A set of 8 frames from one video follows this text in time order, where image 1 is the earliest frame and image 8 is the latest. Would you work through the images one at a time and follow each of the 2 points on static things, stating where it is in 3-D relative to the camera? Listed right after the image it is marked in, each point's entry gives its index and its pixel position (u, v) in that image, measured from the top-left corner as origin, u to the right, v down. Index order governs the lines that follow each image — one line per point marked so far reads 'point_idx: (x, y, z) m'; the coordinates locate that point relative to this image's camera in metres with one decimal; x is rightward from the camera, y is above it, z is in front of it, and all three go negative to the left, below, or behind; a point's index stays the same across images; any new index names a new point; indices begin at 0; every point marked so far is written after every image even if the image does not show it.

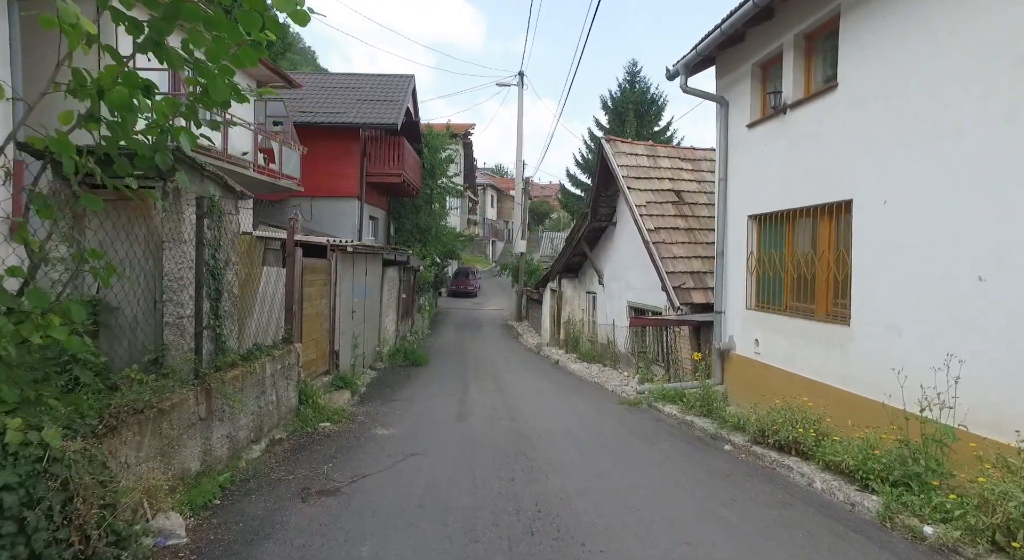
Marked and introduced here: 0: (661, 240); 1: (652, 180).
0: (+2.6, +0.7, +11.5) m
1: (+2.7, +1.9, +12.9) m
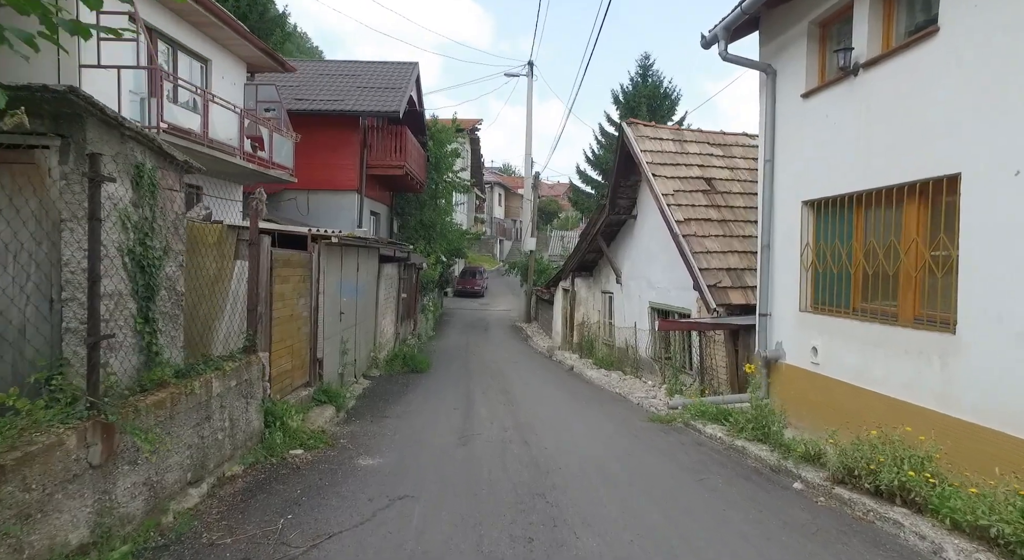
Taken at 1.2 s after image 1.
0: (+2.7, +0.7, +10.2) m
1: (+2.9, +2.0, +11.6) m
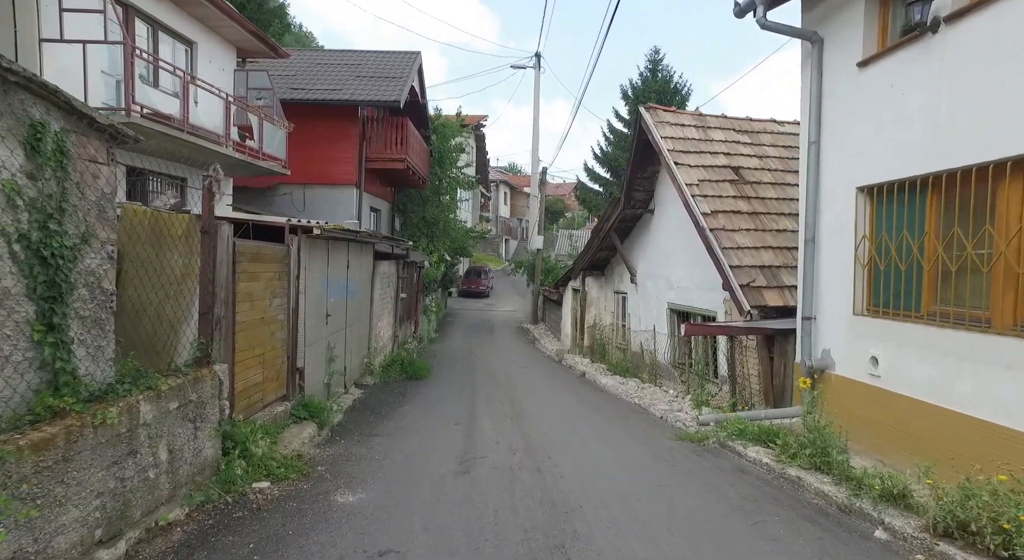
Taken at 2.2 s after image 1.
0: (+2.8, +0.7, +9.2) m
1: (+3.0, +2.0, +10.6) m
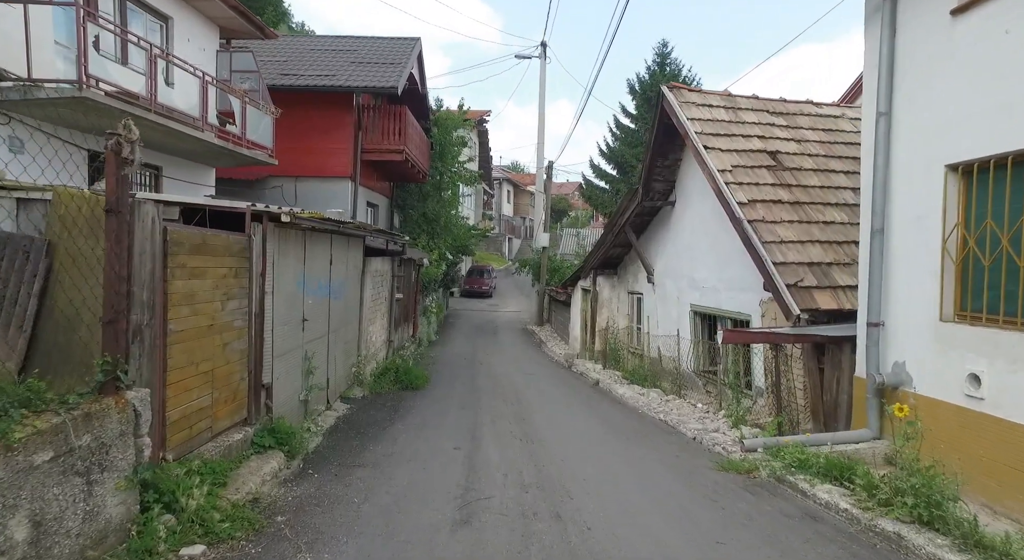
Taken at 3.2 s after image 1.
0: (+2.9, +0.7, +8.1) m
1: (+3.1, +2.0, +9.5) m
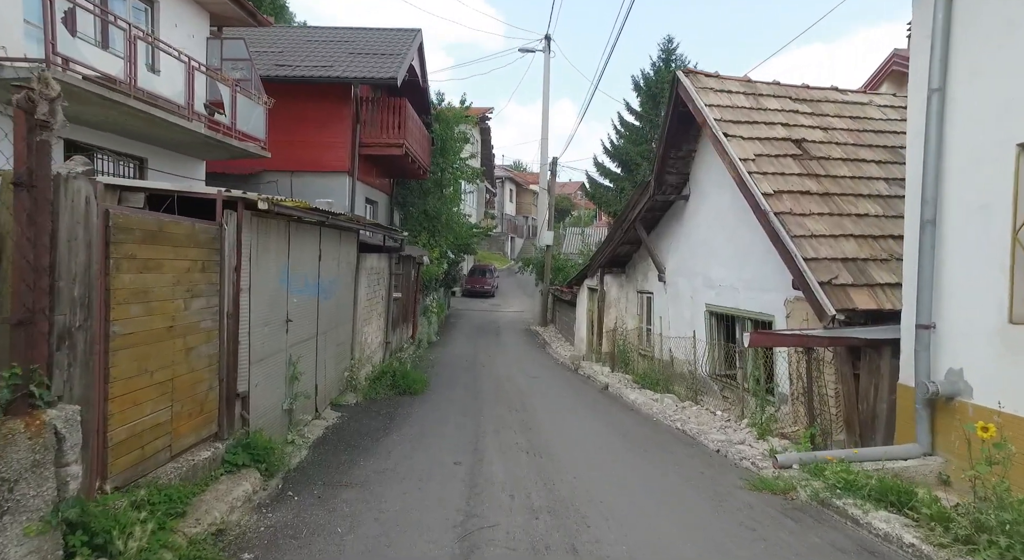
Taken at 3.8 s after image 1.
0: (+3.0, +0.8, +7.4) m
1: (+3.2, +2.0, +8.8) m
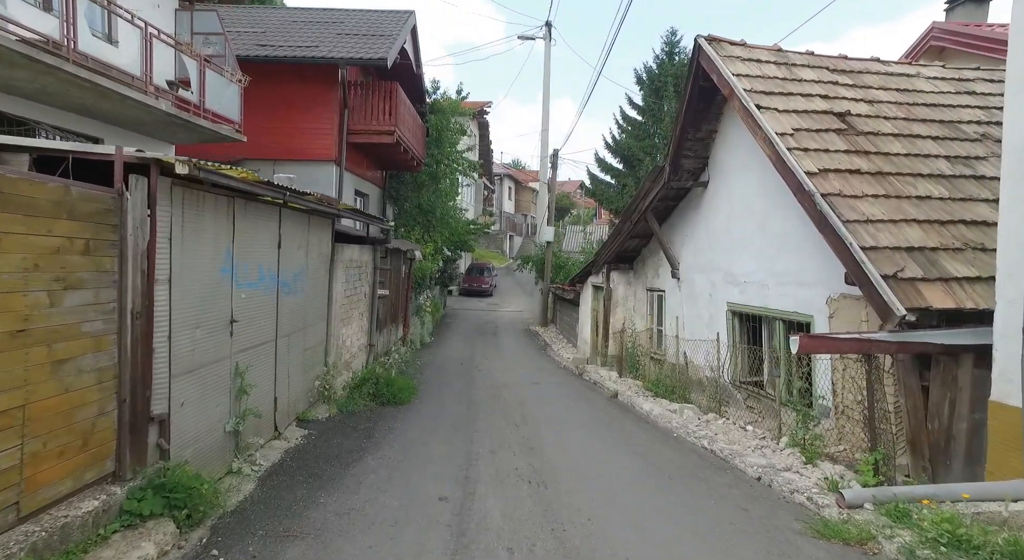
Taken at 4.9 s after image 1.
0: (+3.0, +0.8, +6.3) m
1: (+3.2, +2.1, +7.7) m
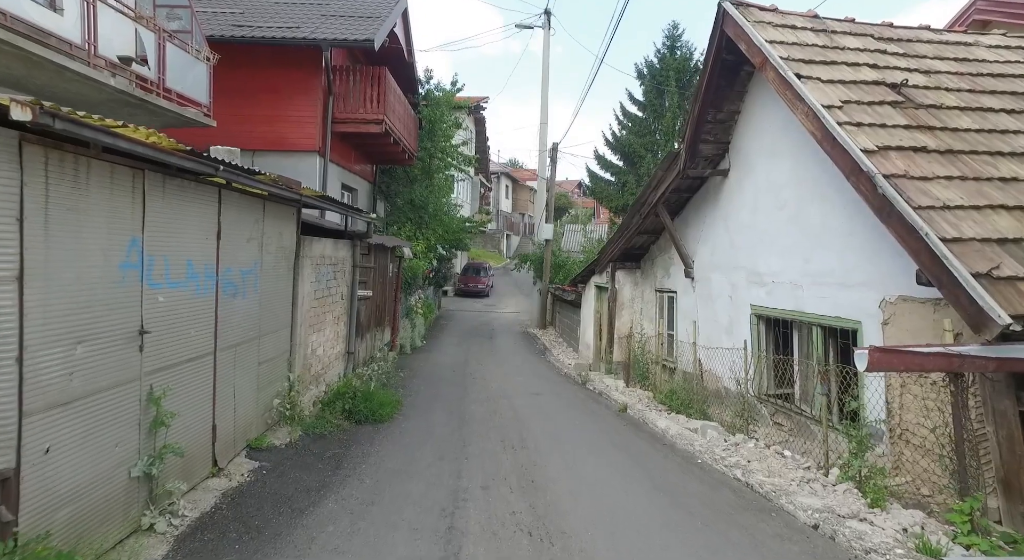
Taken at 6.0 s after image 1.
0: (+3.0, +0.8, +5.1) m
1: (+3.2, +2.1, +6.6) m
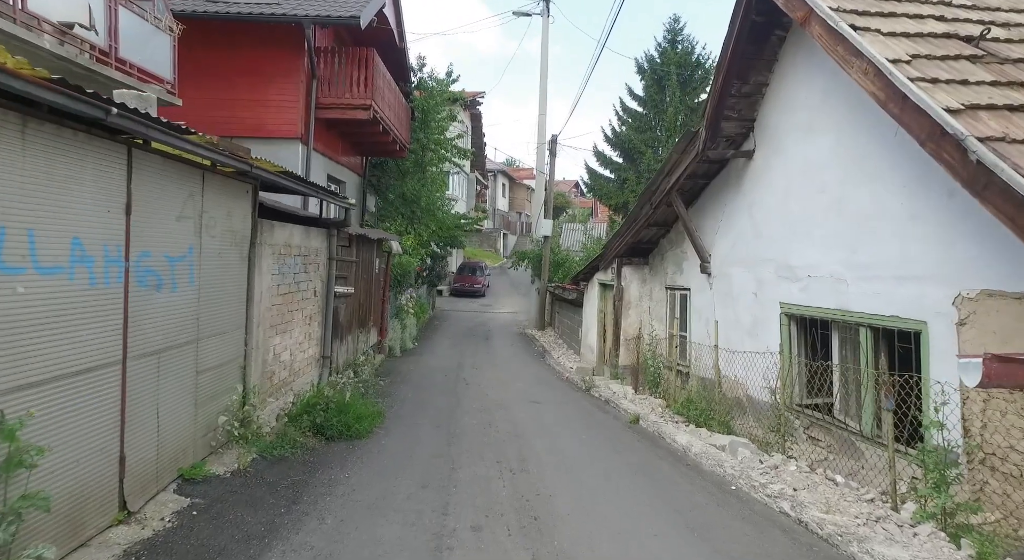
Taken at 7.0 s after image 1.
0: (+3.0, +0.9, +4.1) m
1: (+3.1, +2.2, +5.5) m
